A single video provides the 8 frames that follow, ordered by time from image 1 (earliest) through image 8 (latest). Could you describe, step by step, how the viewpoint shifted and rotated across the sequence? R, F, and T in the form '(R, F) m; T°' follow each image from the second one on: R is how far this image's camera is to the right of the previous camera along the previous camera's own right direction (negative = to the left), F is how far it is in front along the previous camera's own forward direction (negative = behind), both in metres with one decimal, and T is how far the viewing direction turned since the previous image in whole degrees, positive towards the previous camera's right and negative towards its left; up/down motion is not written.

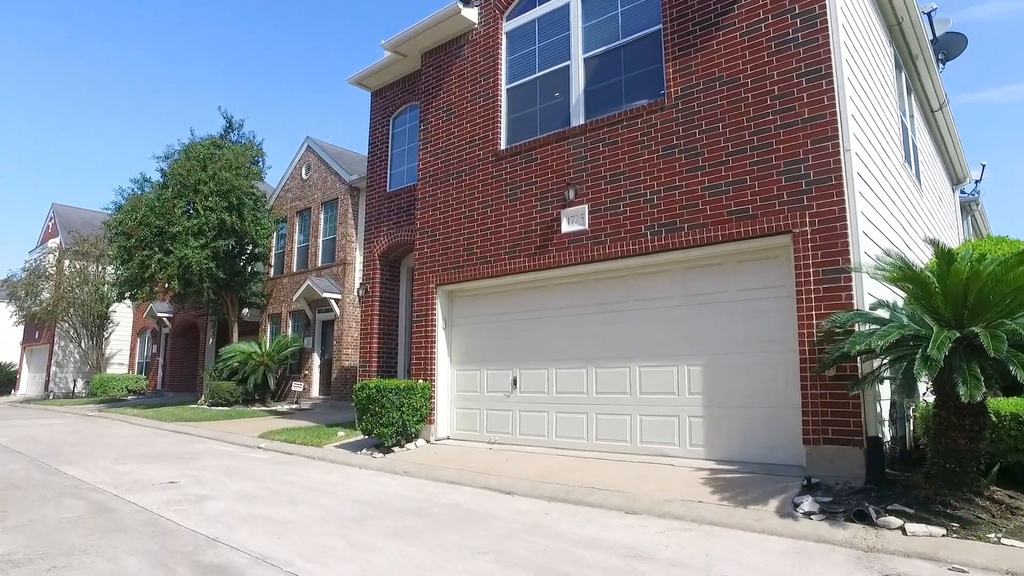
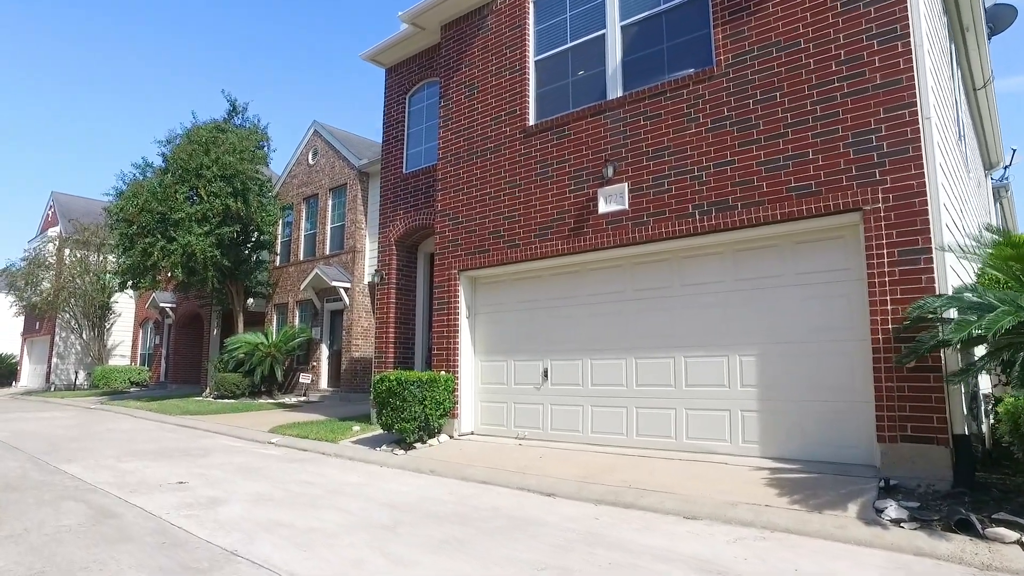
(-0.5, +0.6) m; 0°
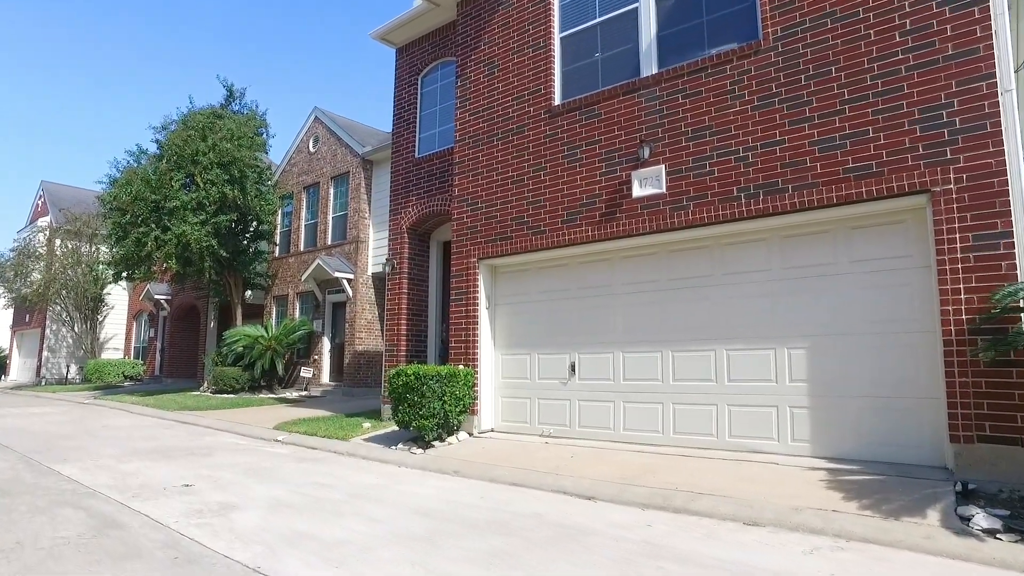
(-0.5, +0.5) m; +1°
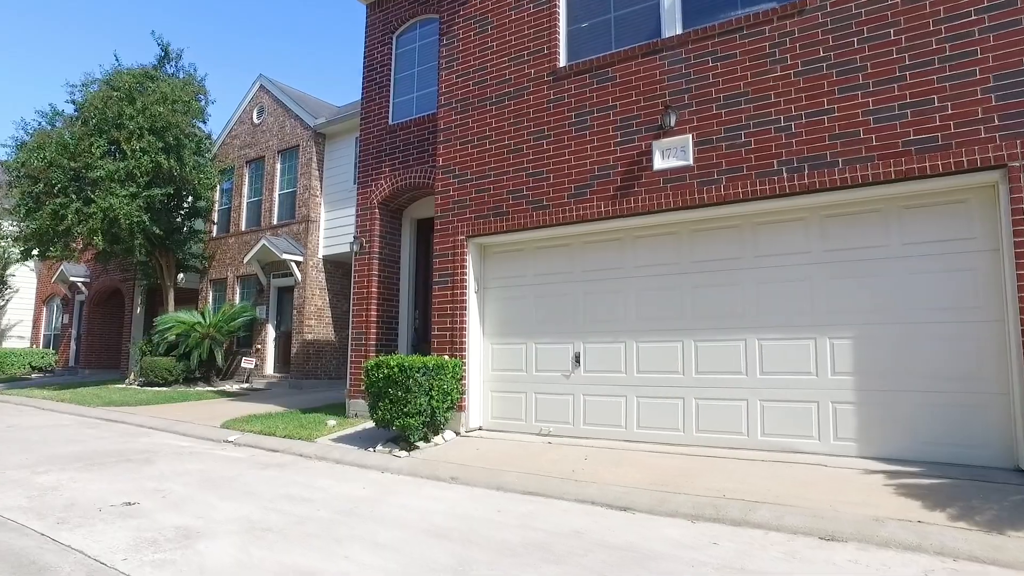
(-0.8, +1.0) m; +6°
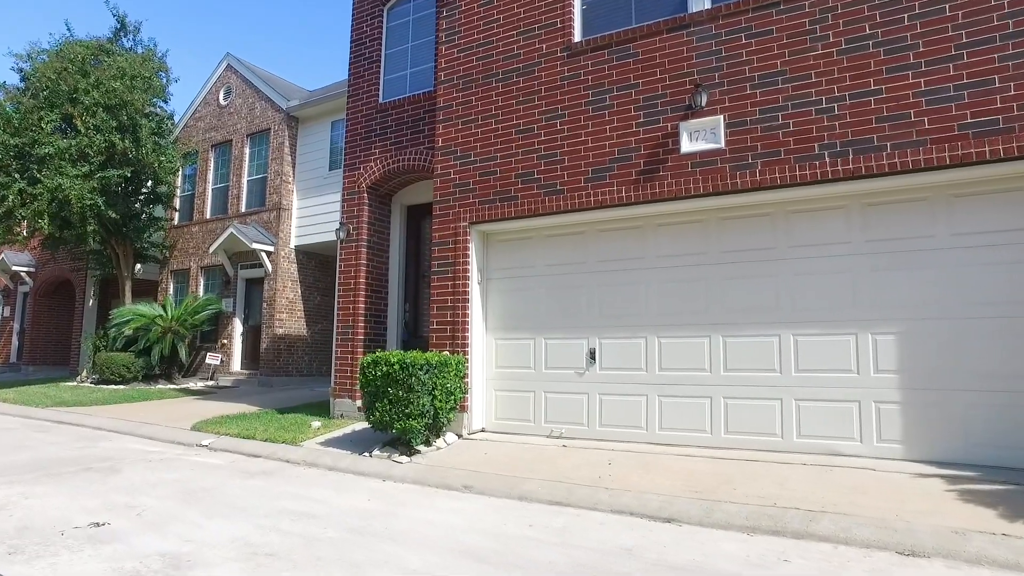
(-0.6, +0.6) m; +4°
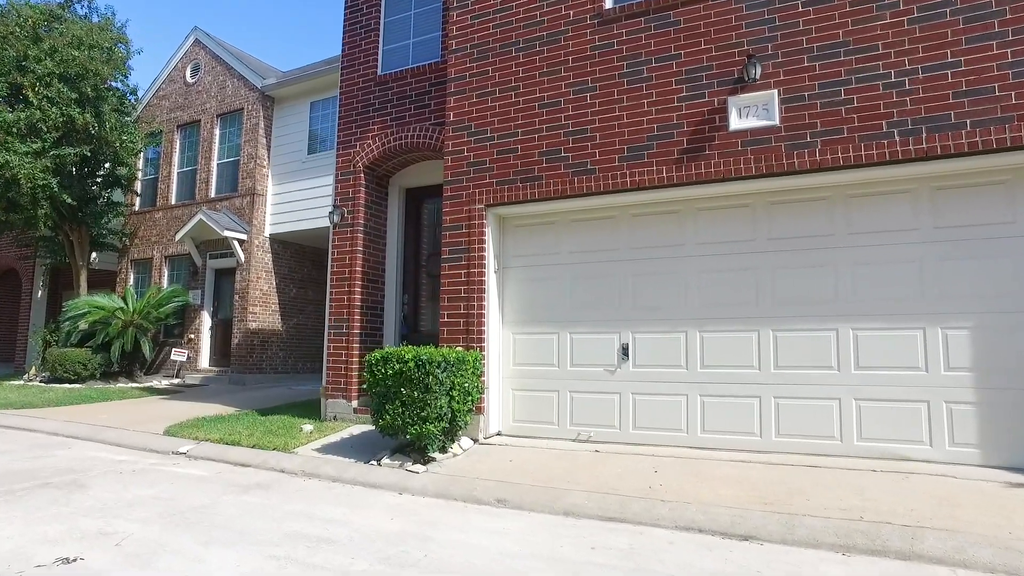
(-0.7, +0.7) m; +3°
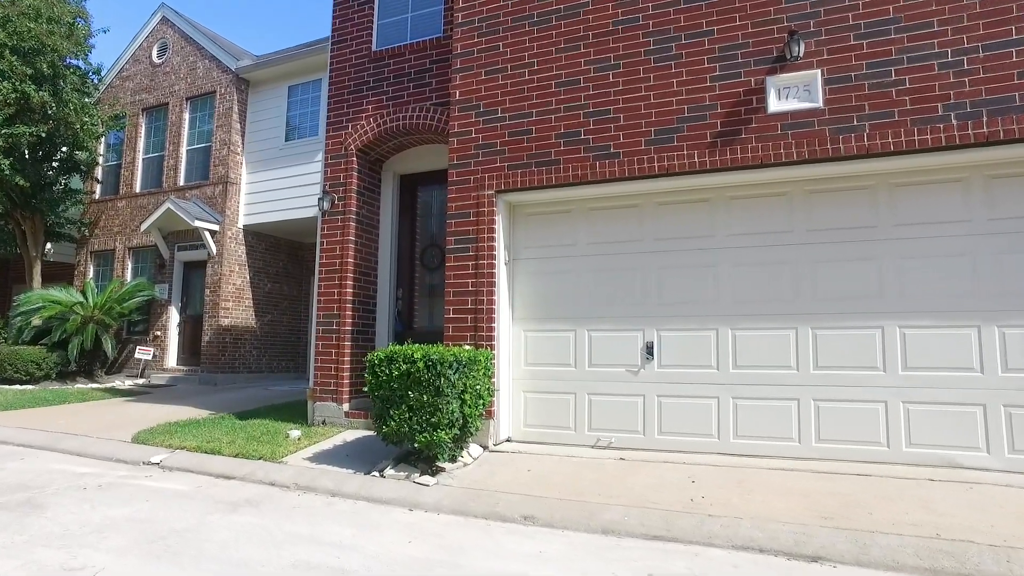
(-0.5, +0.6) m; +3°
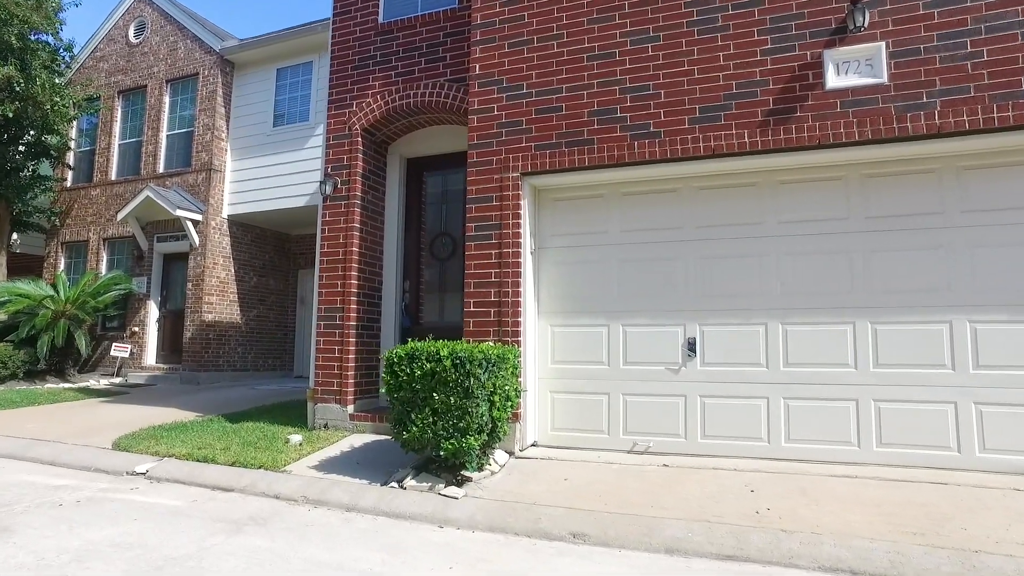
(-0.5, +0.6) m; +2°
